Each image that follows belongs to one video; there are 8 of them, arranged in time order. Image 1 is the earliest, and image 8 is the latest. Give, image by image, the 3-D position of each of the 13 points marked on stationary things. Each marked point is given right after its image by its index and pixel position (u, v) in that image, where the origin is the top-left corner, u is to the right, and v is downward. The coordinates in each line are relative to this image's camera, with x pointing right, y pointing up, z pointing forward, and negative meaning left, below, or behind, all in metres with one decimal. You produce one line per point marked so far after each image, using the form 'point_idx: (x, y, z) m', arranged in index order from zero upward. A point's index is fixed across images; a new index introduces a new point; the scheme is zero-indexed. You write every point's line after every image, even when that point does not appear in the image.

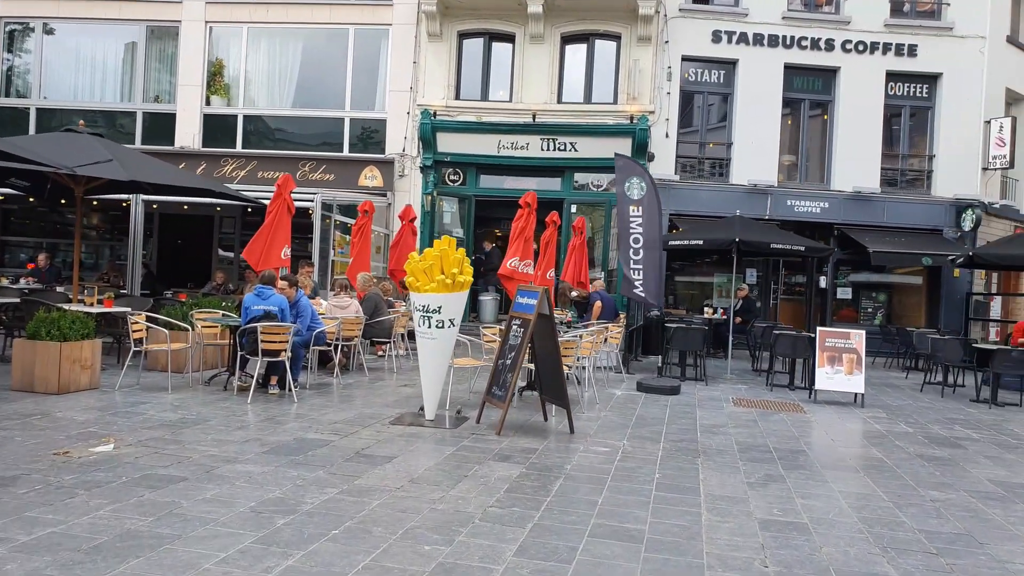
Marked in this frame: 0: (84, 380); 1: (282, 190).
0: (-4.4, -0.9, +8.0) m
1: (-2.8, +1.2, +9.6) m
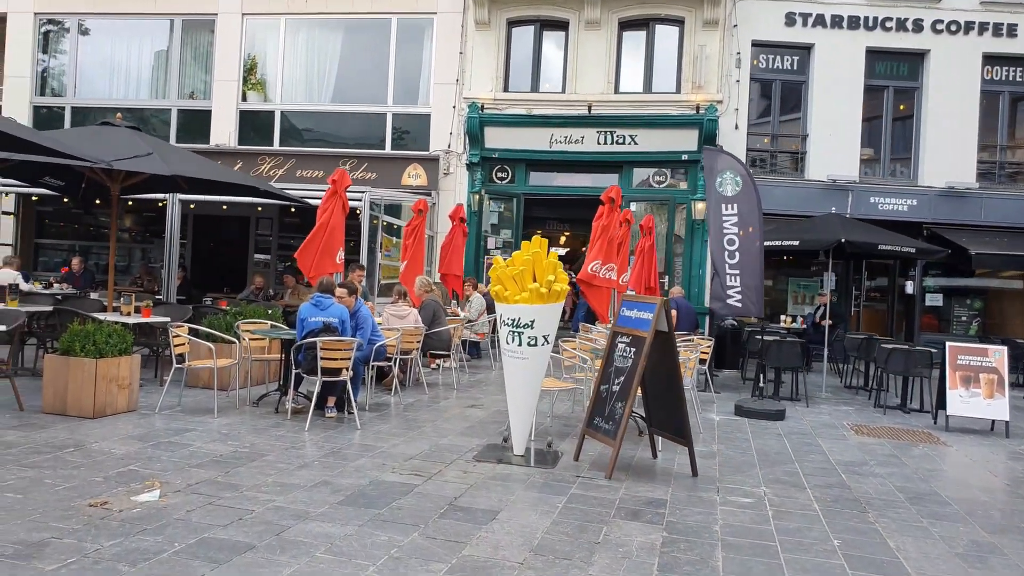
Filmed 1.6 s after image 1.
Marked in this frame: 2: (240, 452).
0: (-3.5, -1.0, +7.0) m
1: (-1.9, +1.1, +8.7) m
2: (-2.1, -1.2, +5.9) m
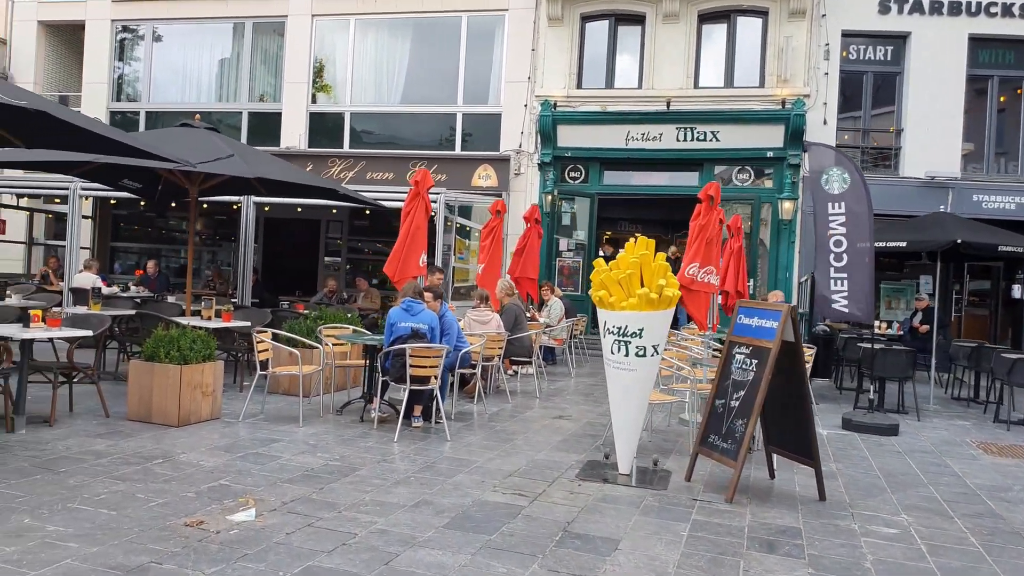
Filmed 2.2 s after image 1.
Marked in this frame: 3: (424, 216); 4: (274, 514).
0: (-2.7, -1.1, +6.8) m
1: (-1.0, +1.1, +8.4) m
2: (-1.3, -1.3, +5.6) m
3: (-0.9, +0.8, +8.4) m
4: (-1.4, -1.3, +4.5) m
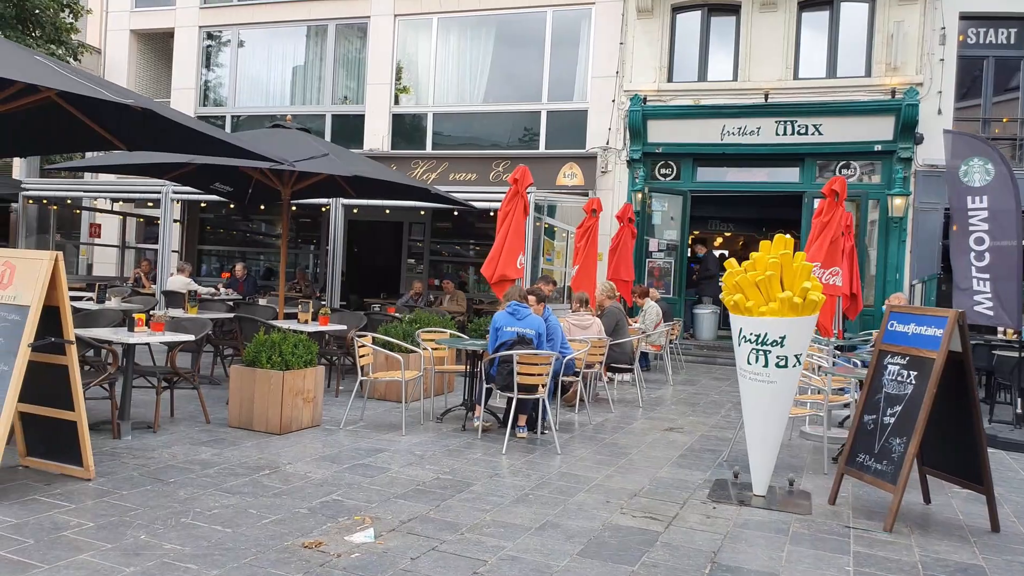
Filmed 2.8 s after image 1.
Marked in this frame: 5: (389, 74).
0: (-1.8, -1.1, +6.6) m
1: (+0.1, +1.1, +8.0) m
2: (-0.5, -1.3, +5.3) m
3: (+0.1, +0.7, +8.0) m
4: (-0.6, -1.3, +4.1) m
5: (-2.4, +4.3, +15.6) m
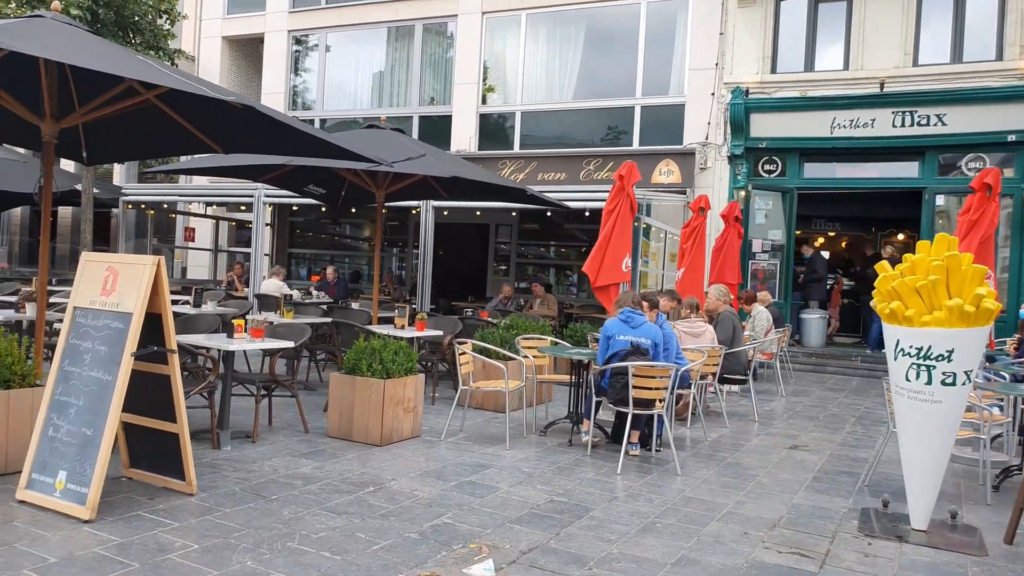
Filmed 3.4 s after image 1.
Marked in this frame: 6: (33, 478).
0: (-0.9, -1.1, +6.3) m
1: (+1.1, +1.0, +7.5) m
2: (+0.3, -1.3, +4.9) m
3: (+1.1, +0.7, +7.5) m
4: (0.0, -1.4, +3.7) m
5: (-0.7, +4.2, +15.3) m
6: (-2.7, -1.1, +4.3) m
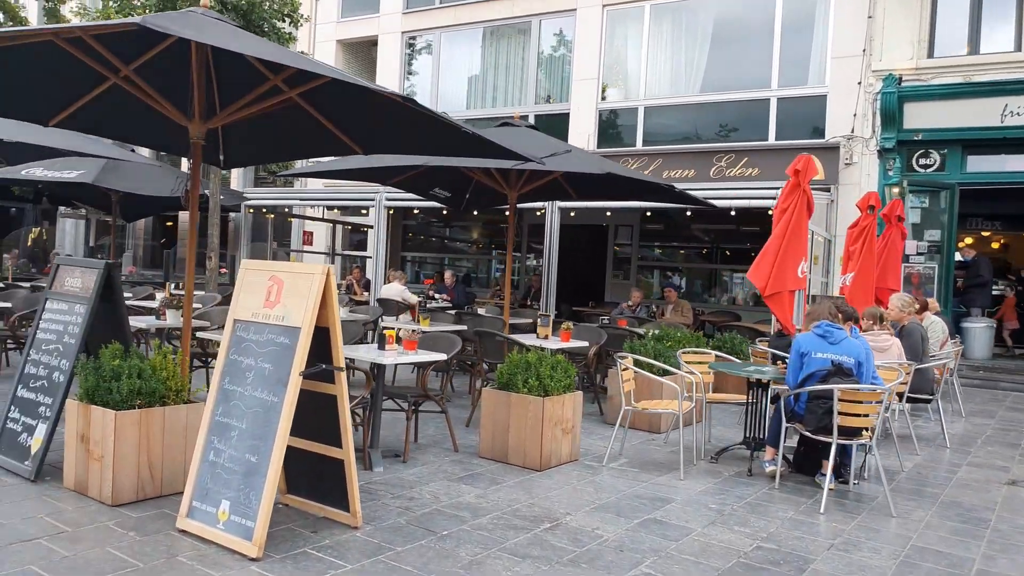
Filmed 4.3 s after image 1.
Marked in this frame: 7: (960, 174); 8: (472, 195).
0: (+0.4, -1.2, +5.7) m
1: (+2.5, +0.9, +6.7) m
2: (+1.4, -1.4, +4.2) m
3: (+2.5, +0.6, +6.7) m
4: (+1.0, -1.4, +3.1) m
5: (+1.6, +4.1, +14.6) m
6: (-1.6, -1.1, +4.0) m
7: (+6.7, +1.7, +11.7) m
8: (-0.5, +1.3, +10.4) m
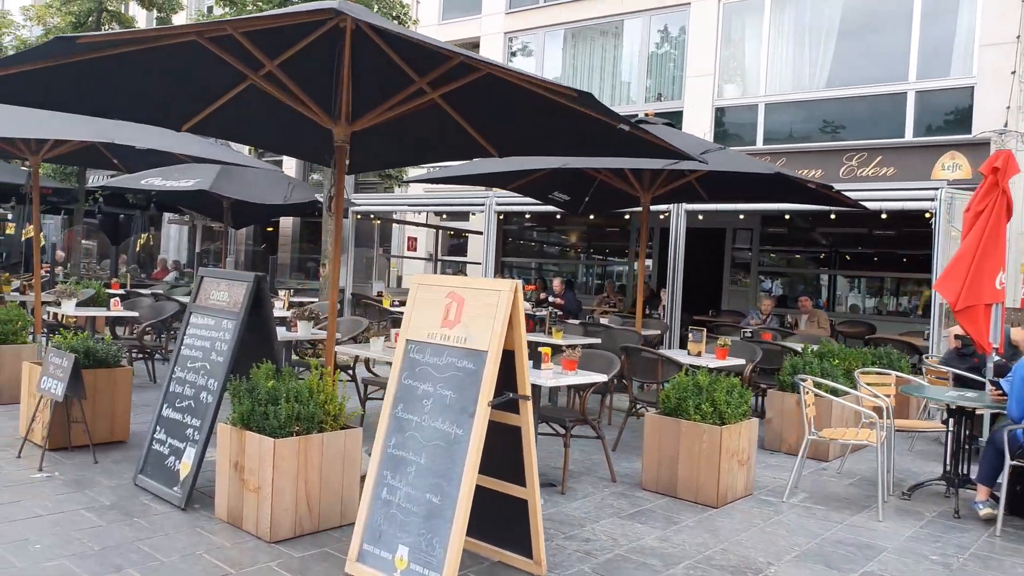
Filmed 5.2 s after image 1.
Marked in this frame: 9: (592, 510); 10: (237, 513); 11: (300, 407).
0: (+1.5, -1.3, +5.1) m
1: (+3.7, +0.8, +5.9) m
2: (+2.3, -1.5, +3.5) m
3: (+3.7, +0.5, +5.9) m
4: (+1.8, -1.5, +2.4) m
5: (+3.6, +4.0, +13.9) m
6: (-0.7, -1.2, +3.5) m
7: (+8.4, +1.6, +10.5) m
8: (+1.0, +1.2, +9.9) m
9: (+0.5, -1.4, +4.8) m
10: (-1.5, -1.2, +4.2) m
11: (-1.1, -0.6, +4.1) m
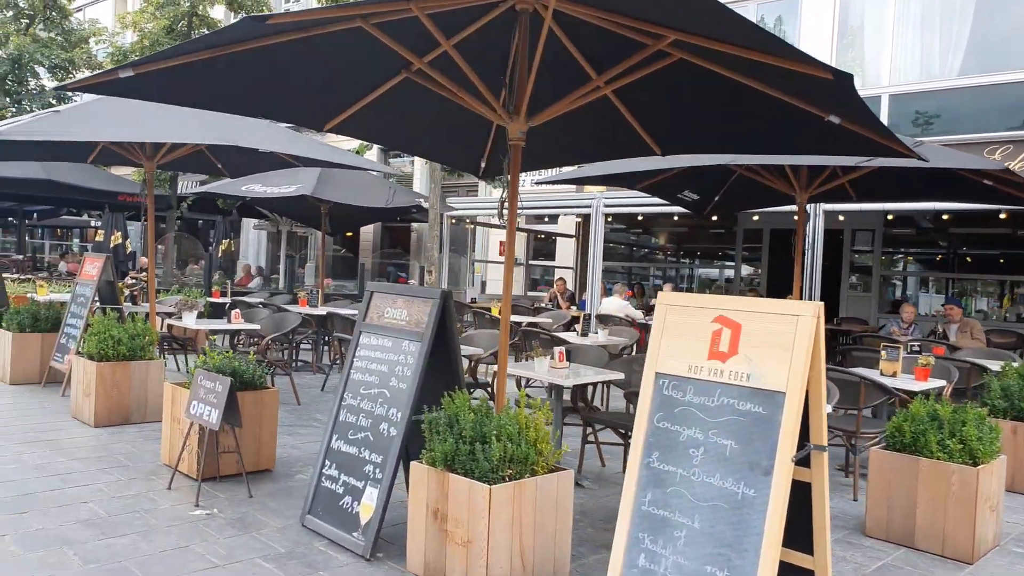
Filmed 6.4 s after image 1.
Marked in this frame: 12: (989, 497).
0: (+2.7, -1.4, +4.4) m
1: (+4.9, +0.8, +5.0) m
2: (+3.4, -1.6, +2.7) m
3: (+4.9, +0.4, +5.0) m
4: (+2.8, -1.6, +1.6) m
5: (+5.3, +3.9, +13.0) m
6: (+0.4, -1.3, +2.9) m
7: (+9.9, +1.5, +9.3) m
8: (+2.5, +1.1, +9.1) m
9: (+1.6, -1.4, +4.1) m
10: (-0.3, -1.3, +3.6) m
11: (0.0, -0.7, +3.5) m
12: (+2.6, -1.2, +4.3) m
